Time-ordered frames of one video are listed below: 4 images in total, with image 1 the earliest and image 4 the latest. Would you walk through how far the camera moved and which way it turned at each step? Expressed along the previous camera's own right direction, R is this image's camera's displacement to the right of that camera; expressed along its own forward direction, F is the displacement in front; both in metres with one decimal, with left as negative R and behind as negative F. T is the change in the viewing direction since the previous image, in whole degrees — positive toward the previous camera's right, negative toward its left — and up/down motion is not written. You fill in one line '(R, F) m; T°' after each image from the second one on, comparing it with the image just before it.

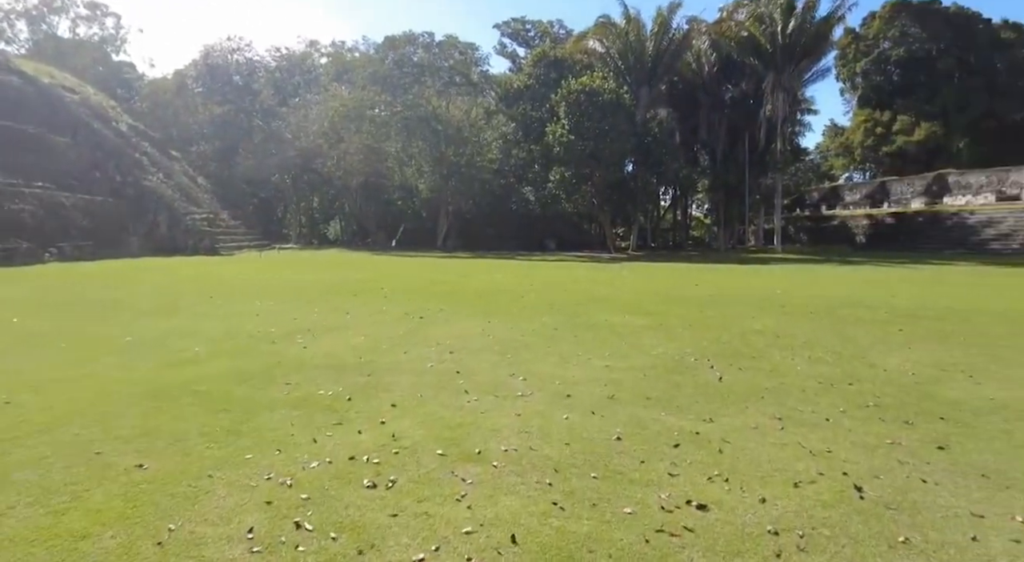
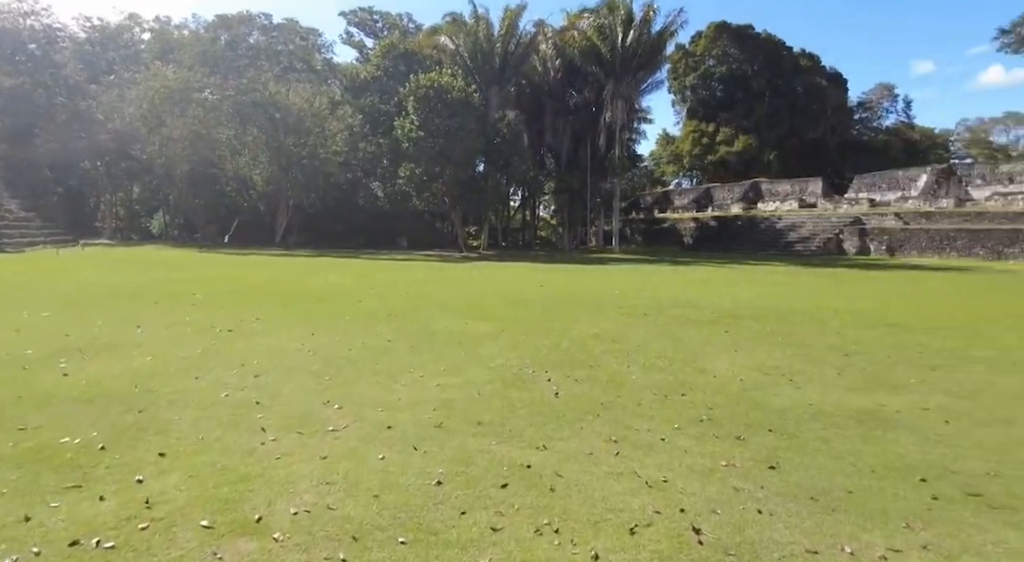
(+0.3, +0.5) m; +14°
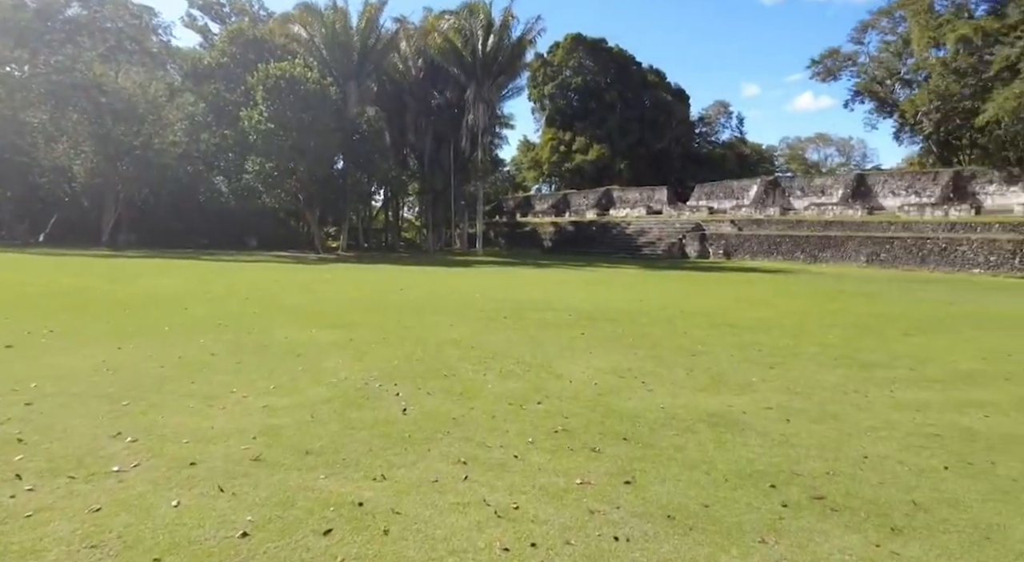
(+0.2, +0.4) m; +13°
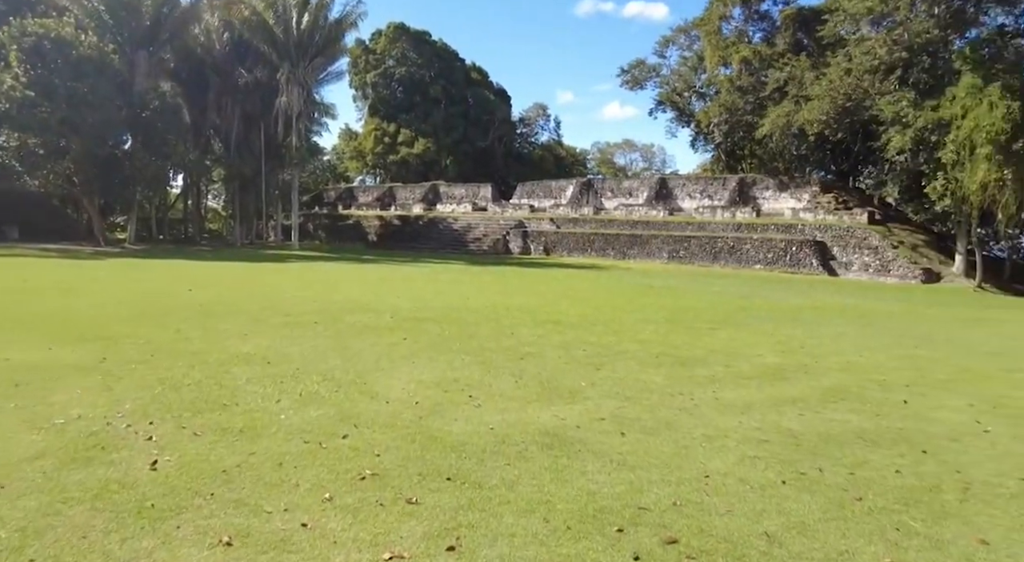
(+0.2, +0.7) m; +16°
